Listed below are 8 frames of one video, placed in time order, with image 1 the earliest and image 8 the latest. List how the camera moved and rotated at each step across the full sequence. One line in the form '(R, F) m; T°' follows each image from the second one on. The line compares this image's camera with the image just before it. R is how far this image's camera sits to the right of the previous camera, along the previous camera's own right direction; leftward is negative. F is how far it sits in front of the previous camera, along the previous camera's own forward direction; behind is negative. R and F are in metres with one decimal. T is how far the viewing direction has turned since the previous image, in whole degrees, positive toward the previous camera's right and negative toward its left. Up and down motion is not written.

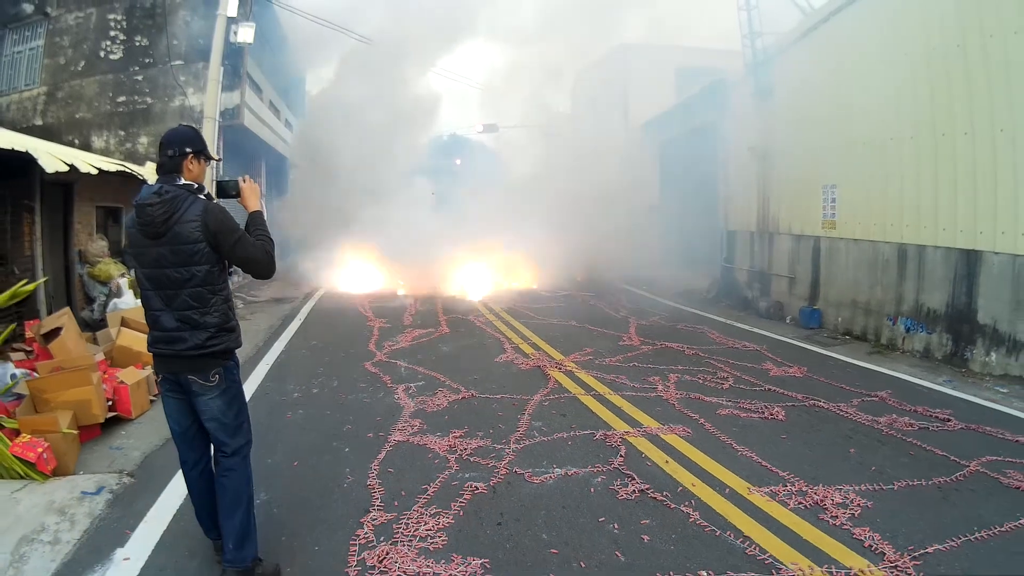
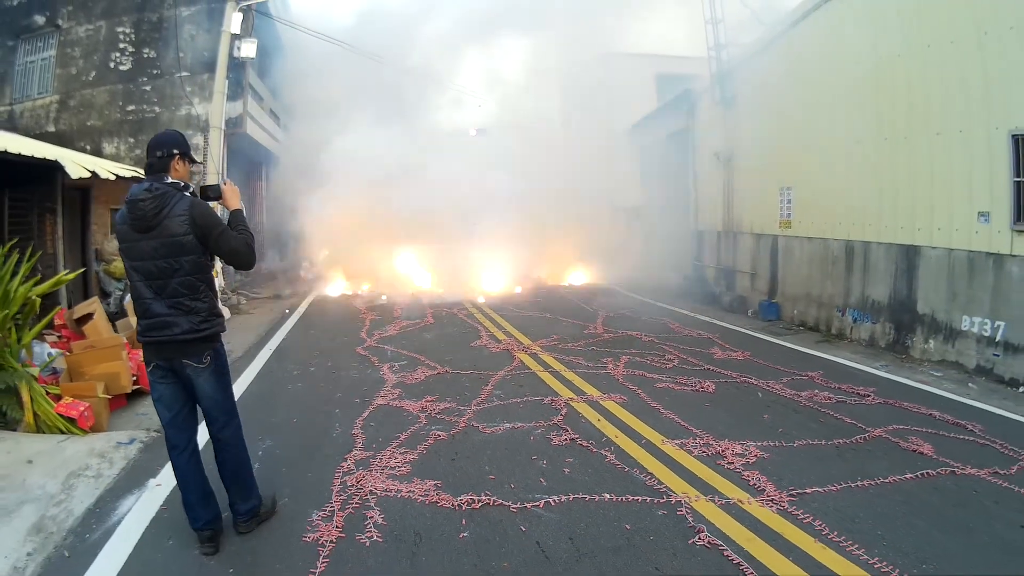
(+0.2, -0.6) m; 0°
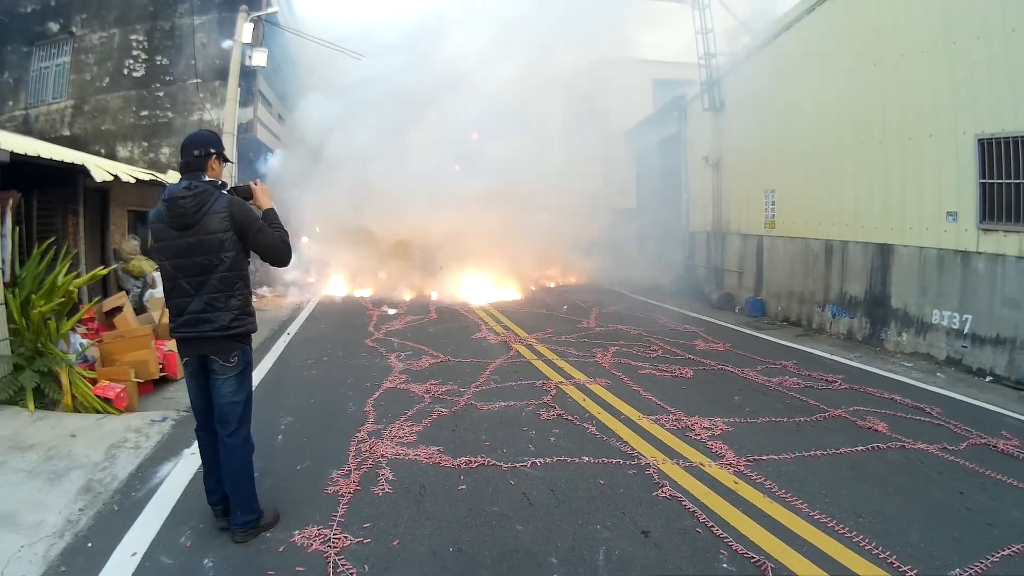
(0.0, -0.4) m; 0°
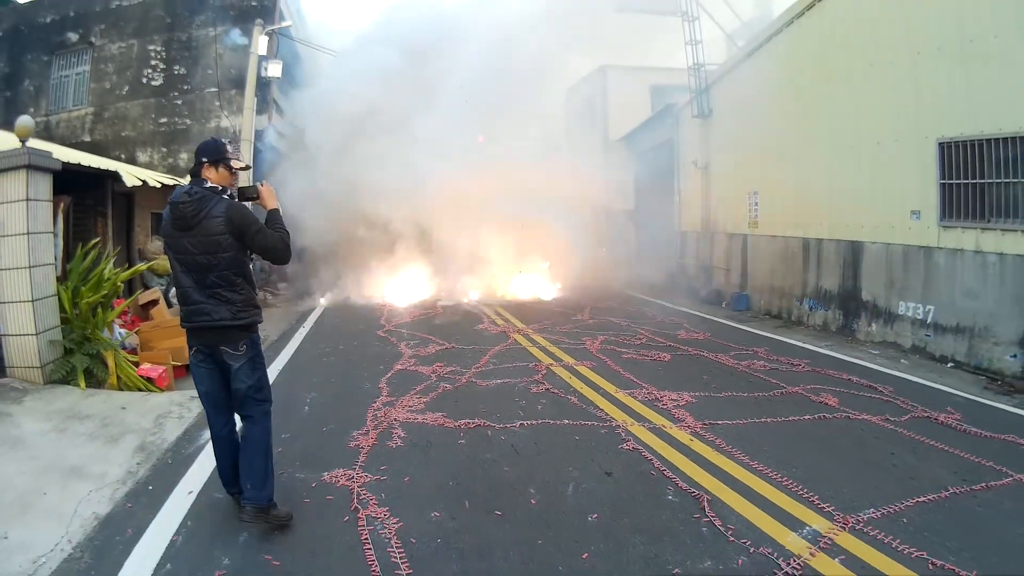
(+0.1, -0.5) m; 0°
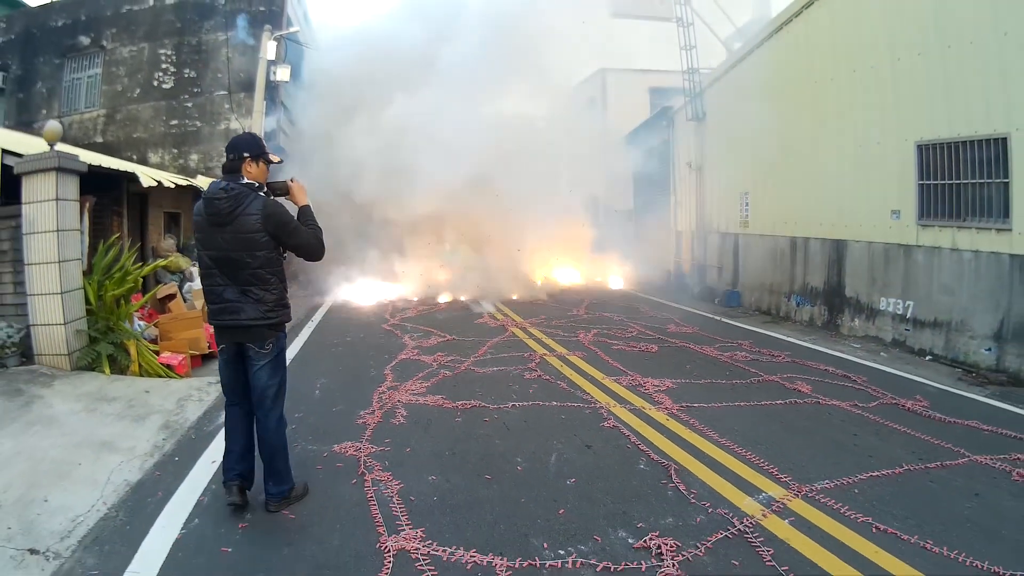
(+0.1, -0.3) m; 0°
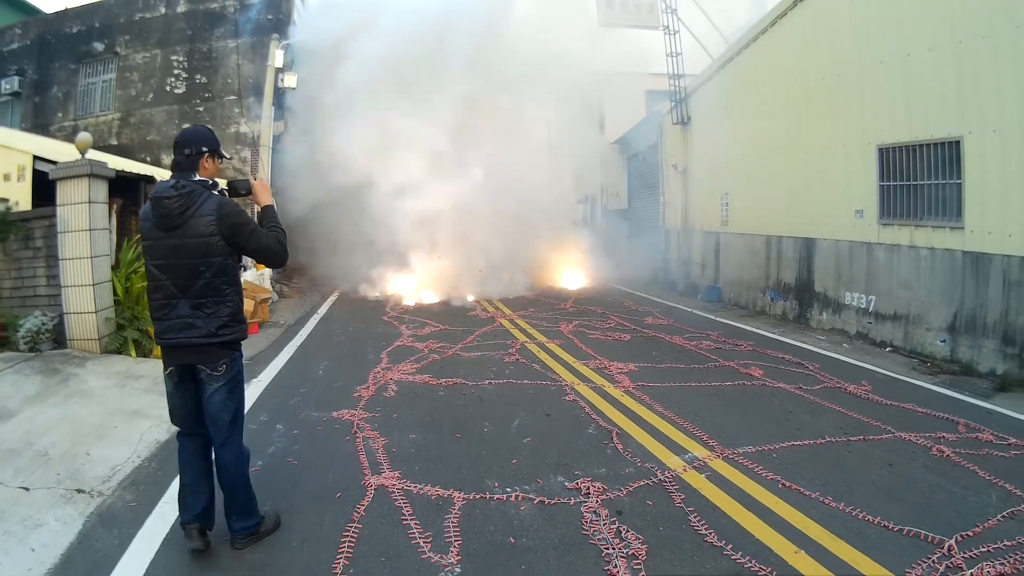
(+0.2, -0.5) m; -1°
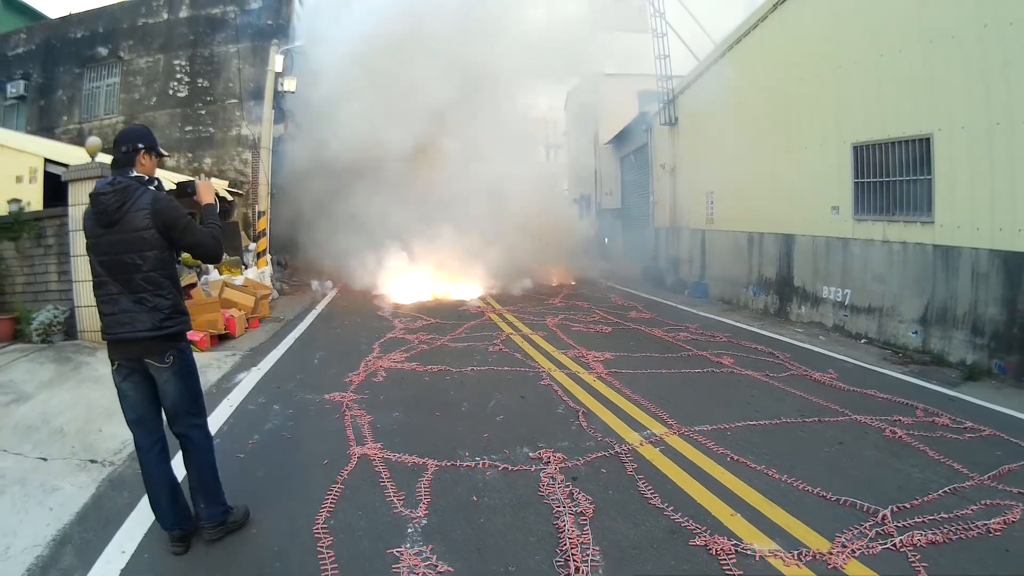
(+0.2, -0.3) m; 0°
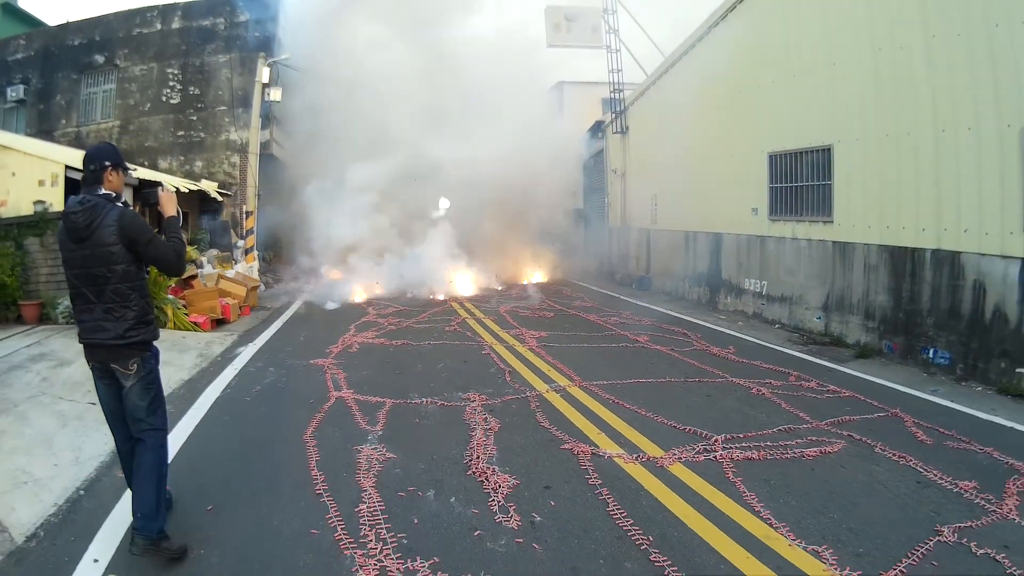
(+0.3, -1.1) m; +1°
